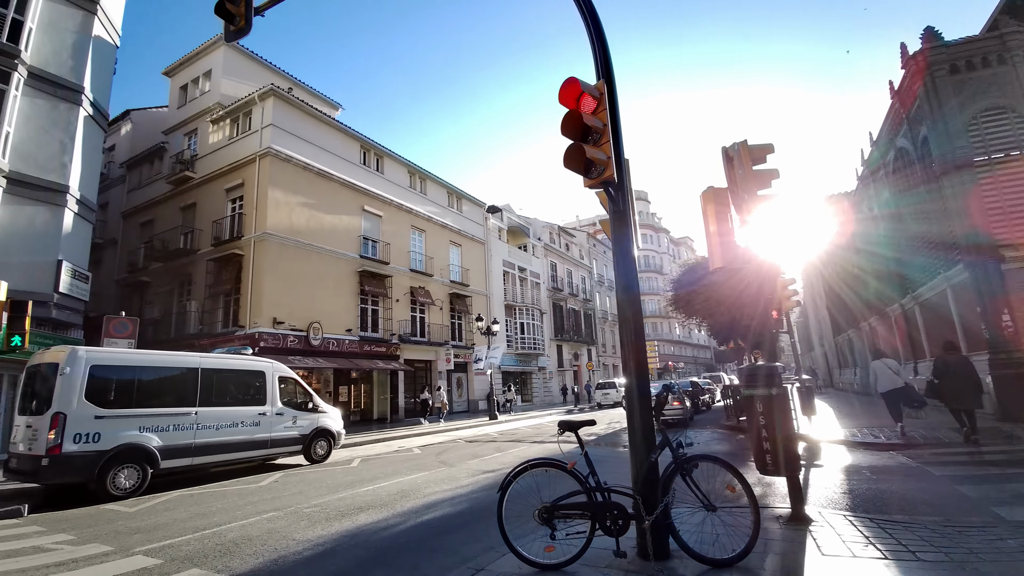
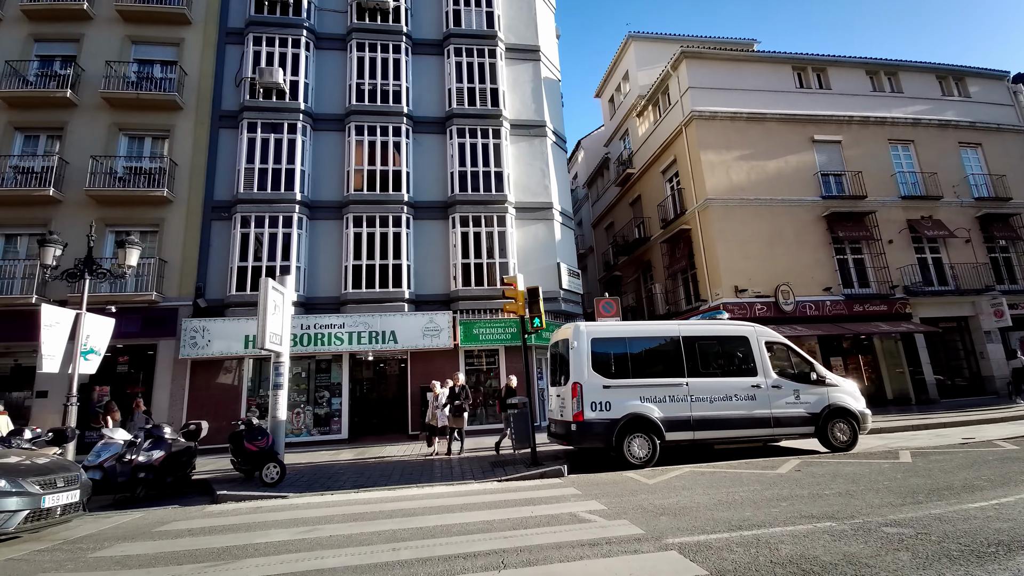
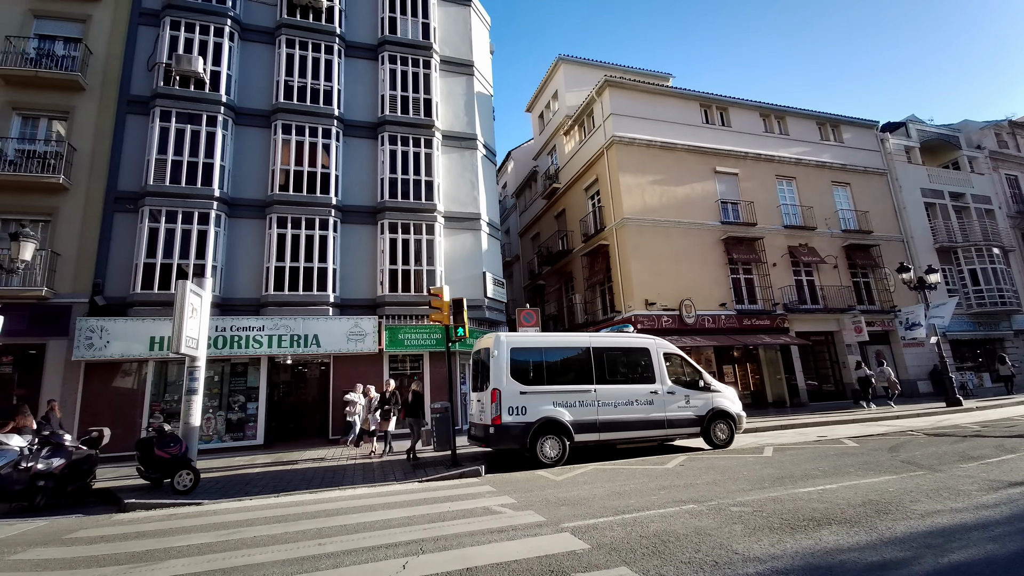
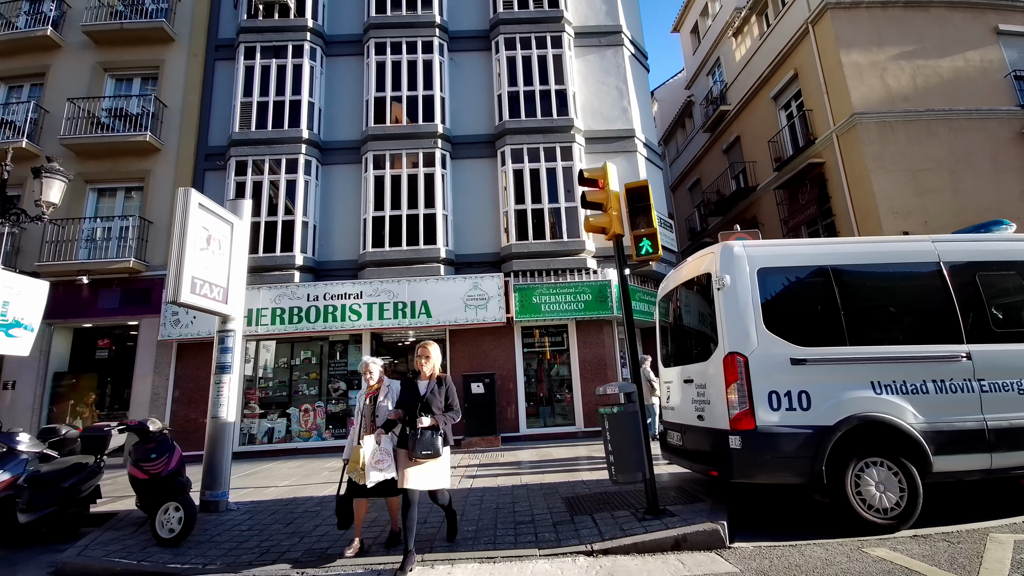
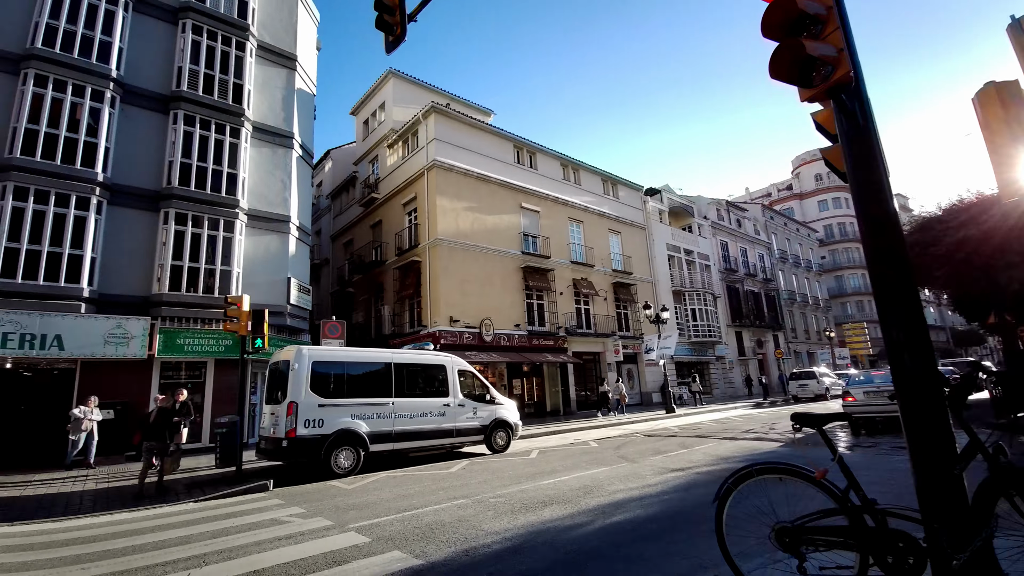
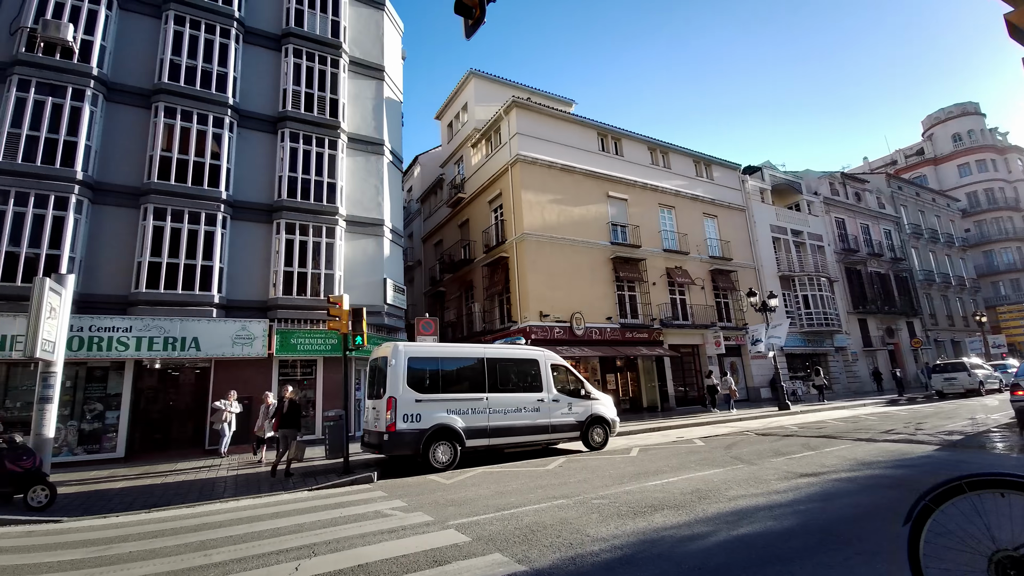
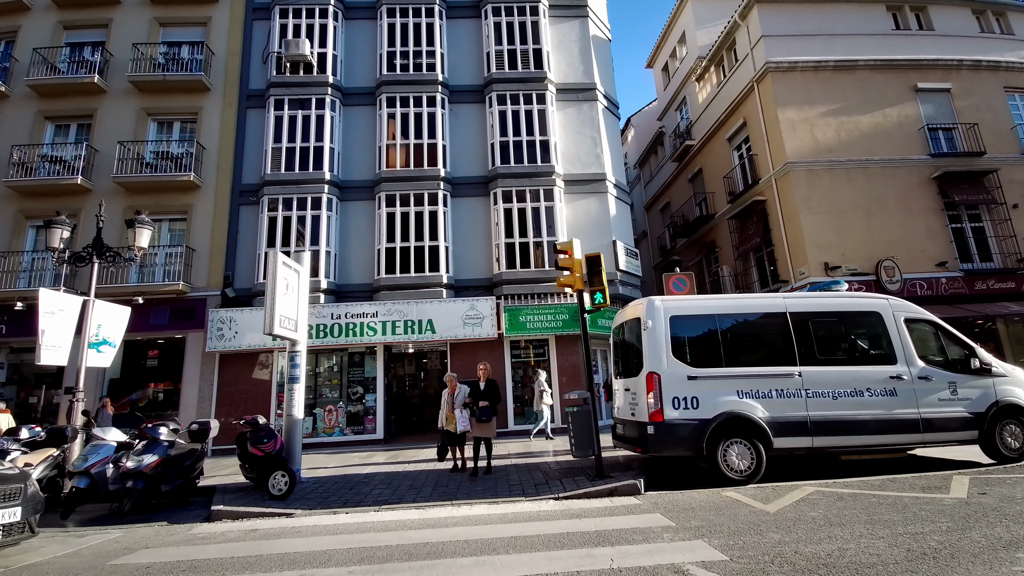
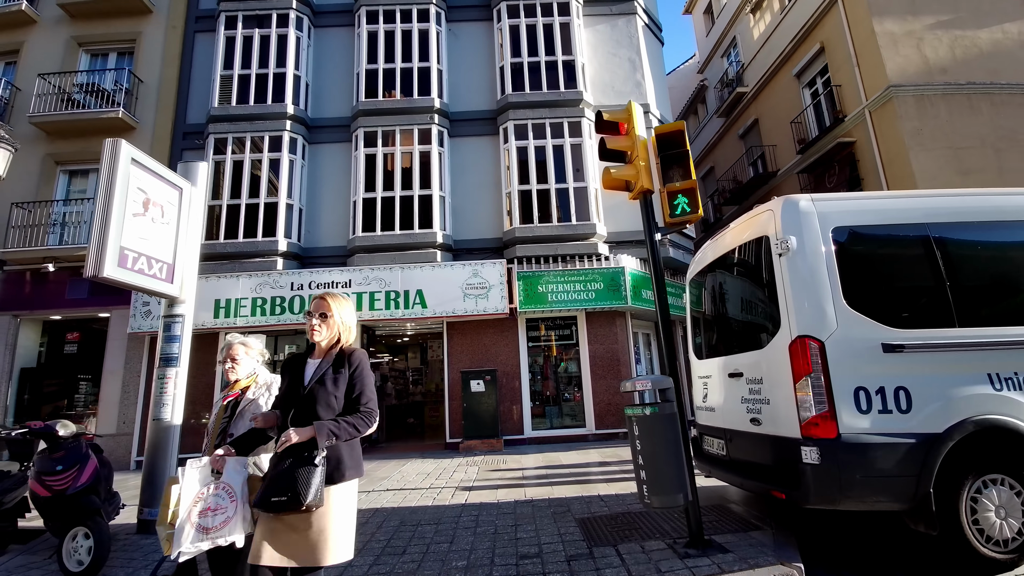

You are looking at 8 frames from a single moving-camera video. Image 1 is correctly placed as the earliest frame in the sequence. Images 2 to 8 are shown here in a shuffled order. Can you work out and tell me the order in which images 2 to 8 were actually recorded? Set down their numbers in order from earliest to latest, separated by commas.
5, 6, 3, 2, 7, 4, 8
